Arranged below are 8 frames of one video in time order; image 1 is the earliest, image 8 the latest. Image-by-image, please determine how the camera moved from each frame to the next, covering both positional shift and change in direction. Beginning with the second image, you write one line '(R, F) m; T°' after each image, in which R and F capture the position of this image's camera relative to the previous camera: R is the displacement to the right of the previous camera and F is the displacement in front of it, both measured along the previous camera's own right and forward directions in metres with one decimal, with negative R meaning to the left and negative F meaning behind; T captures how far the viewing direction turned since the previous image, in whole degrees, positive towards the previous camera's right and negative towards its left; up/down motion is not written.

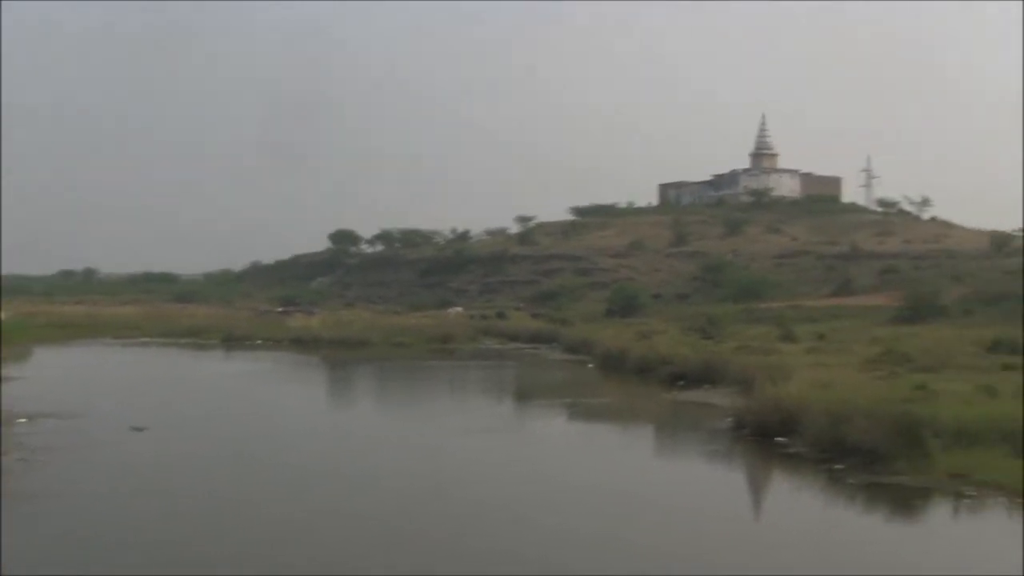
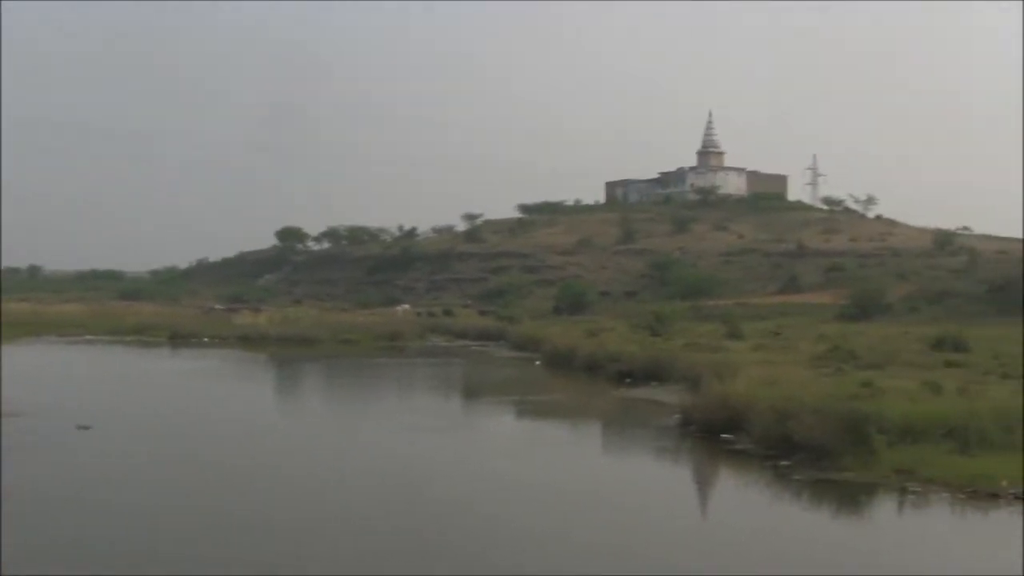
(-0.2, 0.0) m; +2°
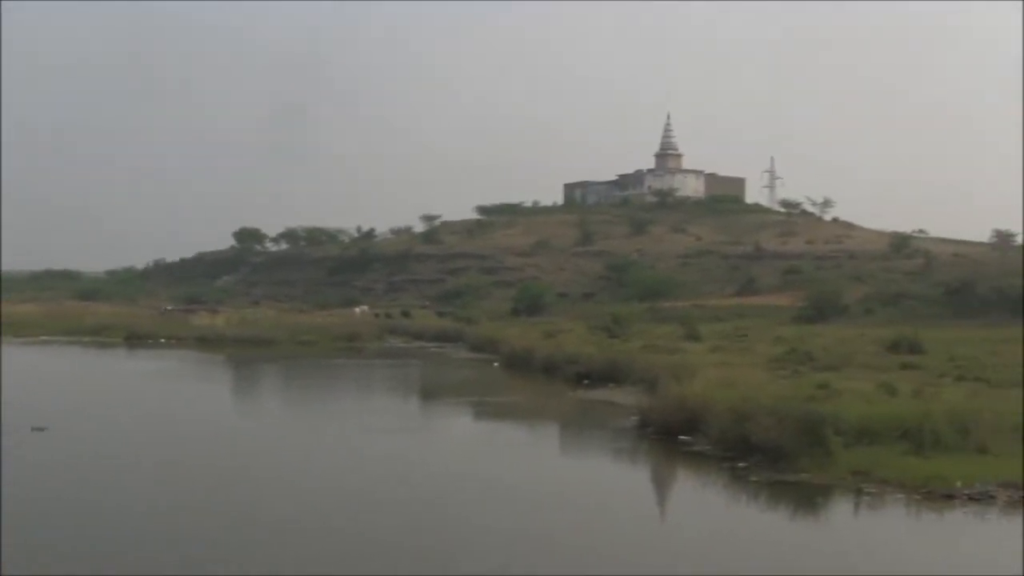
(0.0, 0.0) m; +1°
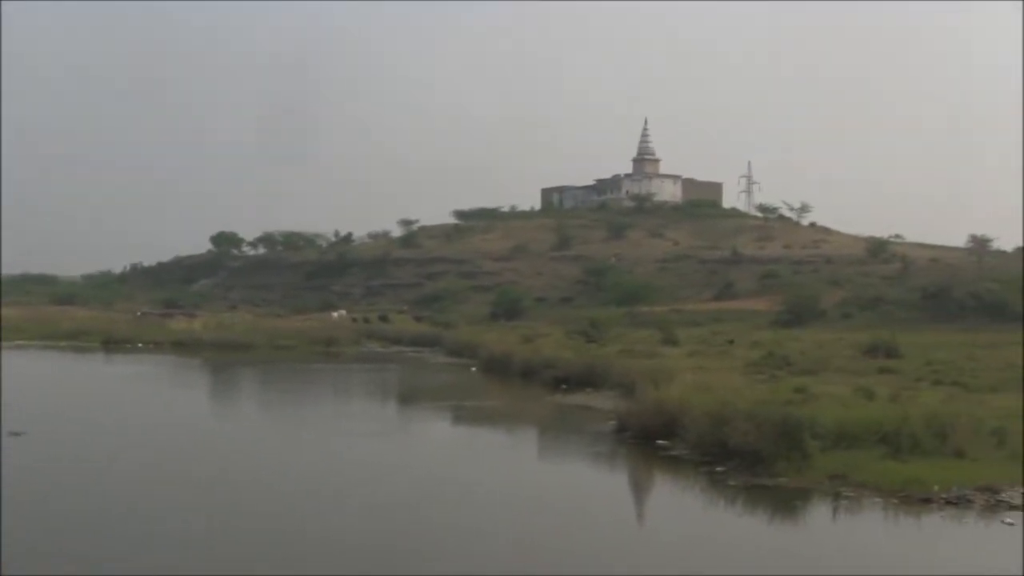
(0.0, 0.0) m; +1°
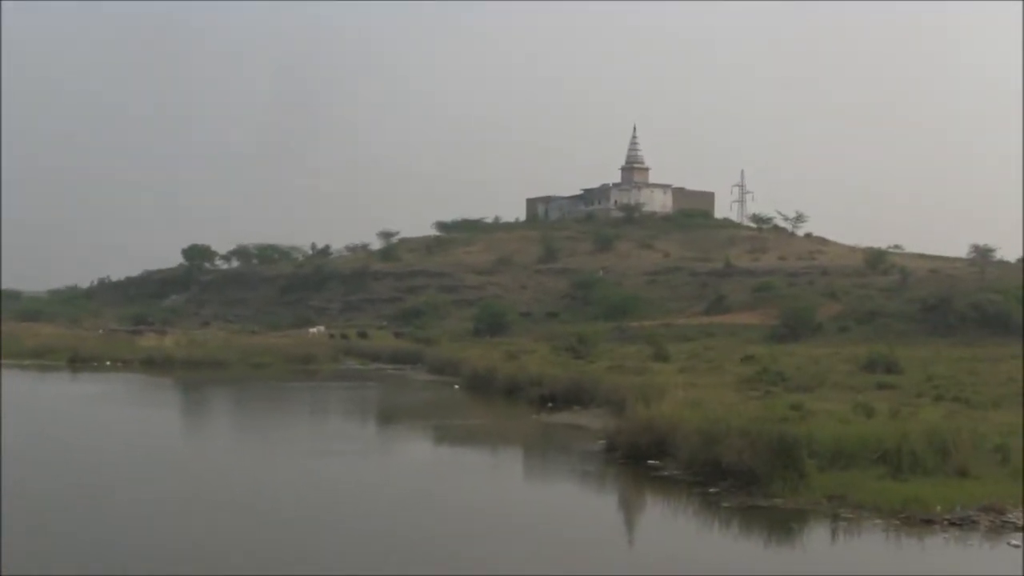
(+0.1, +0.6) m; 0°
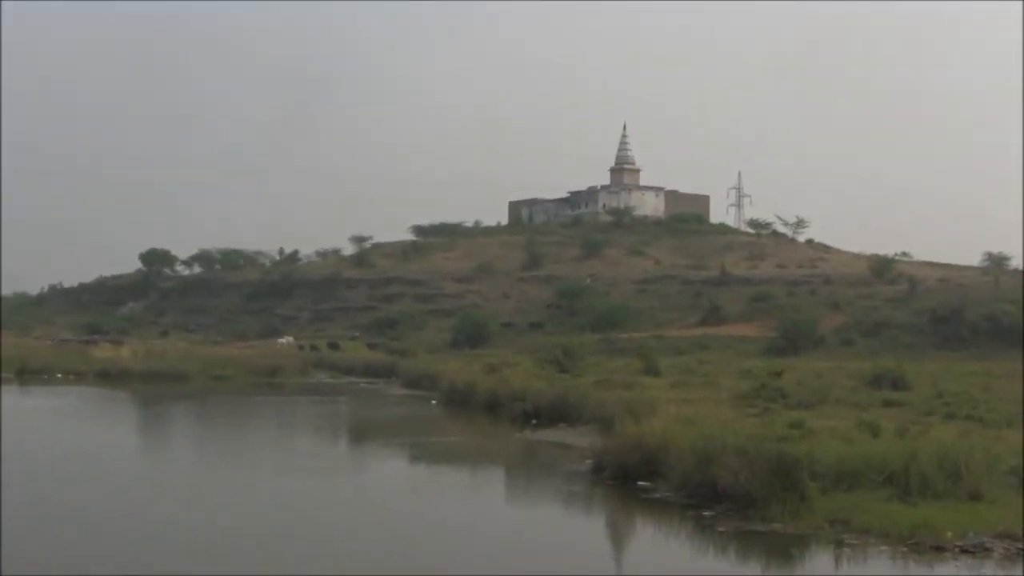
(+0.1, +1.0) m; 0°
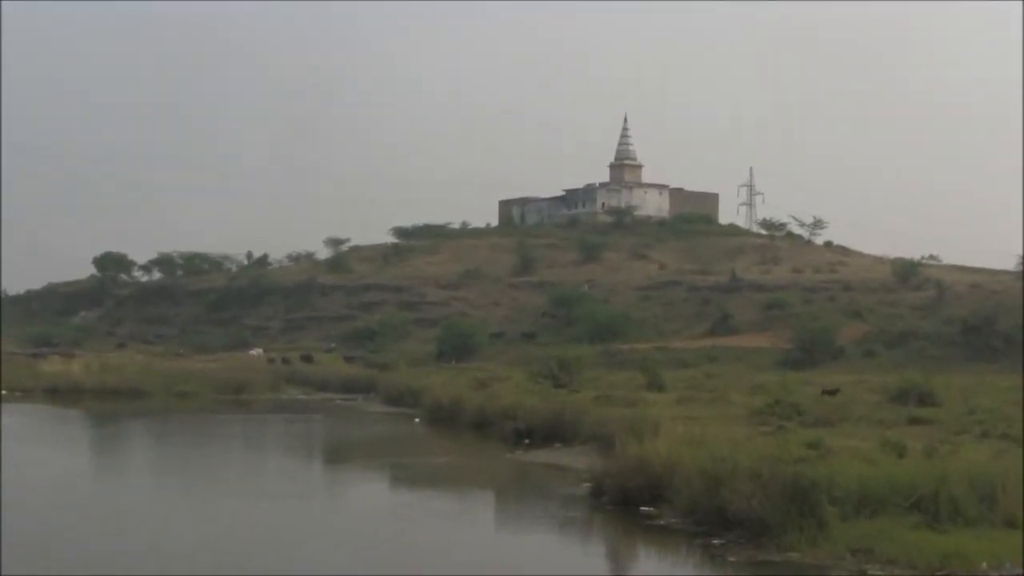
(0.0, +1.3) m; 0°
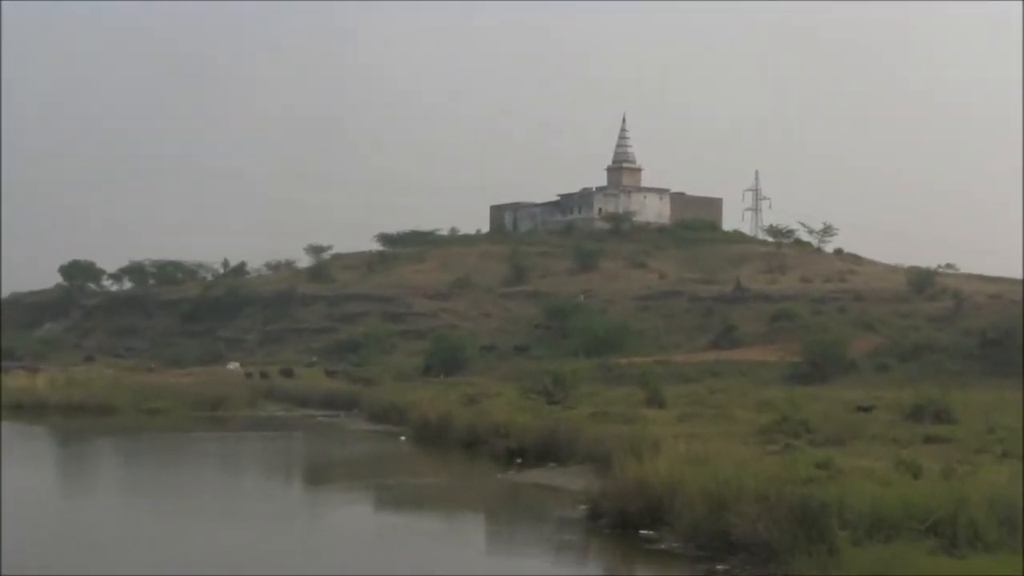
(+0.1, +0.8) m; 0°
